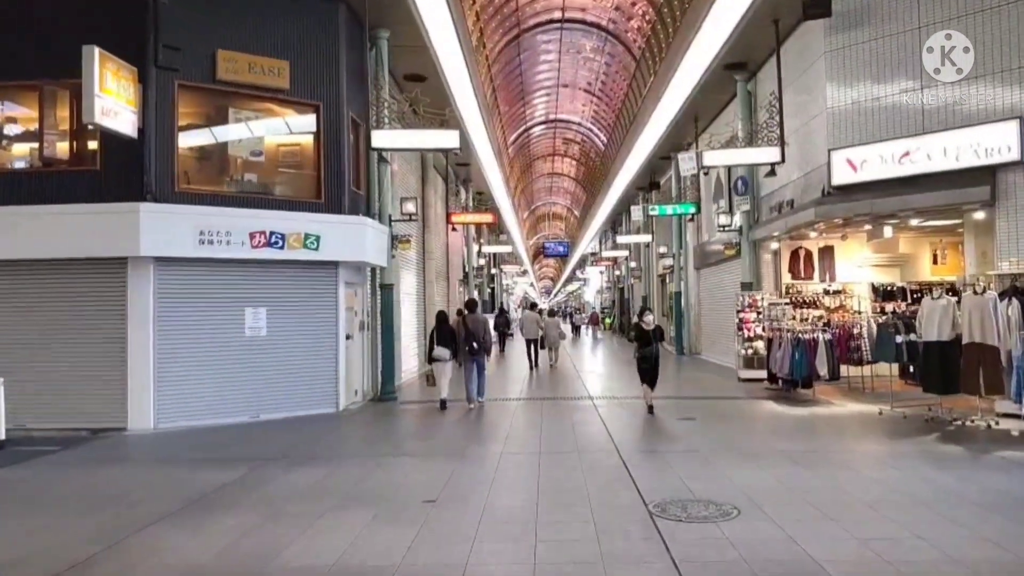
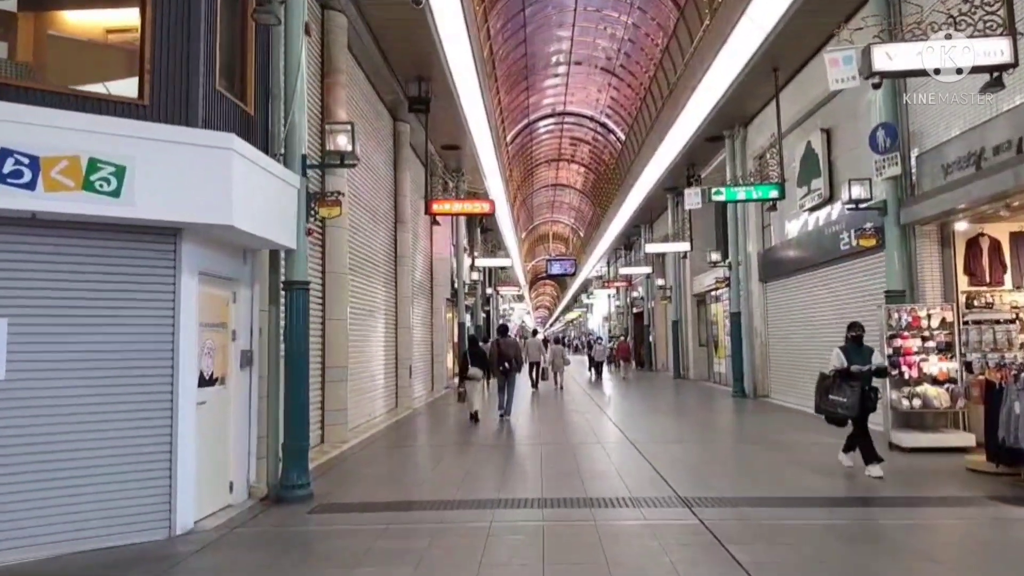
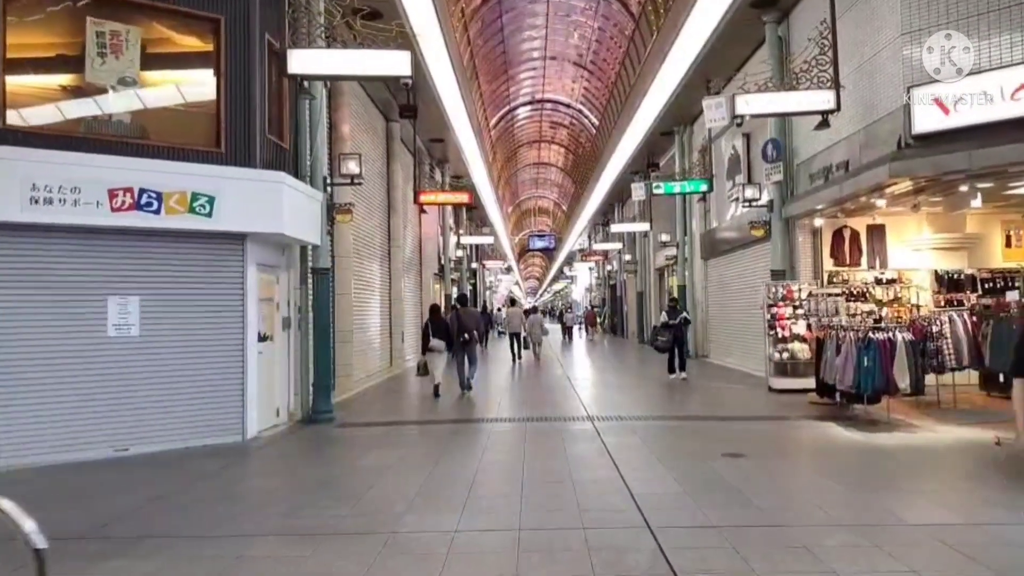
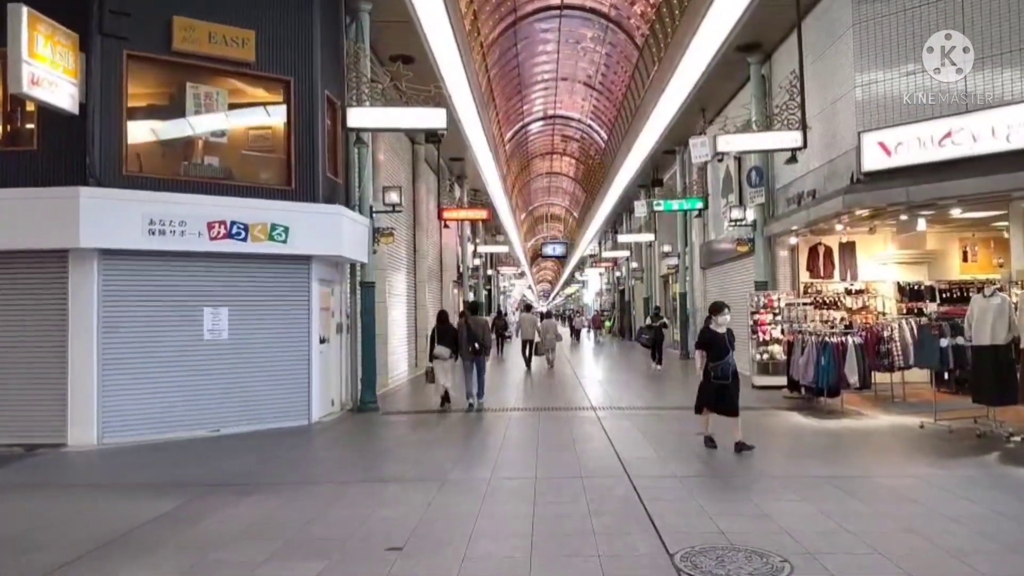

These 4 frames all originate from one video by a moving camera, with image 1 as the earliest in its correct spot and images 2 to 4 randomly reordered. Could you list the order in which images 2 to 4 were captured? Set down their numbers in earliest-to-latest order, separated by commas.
4, 3, 2
